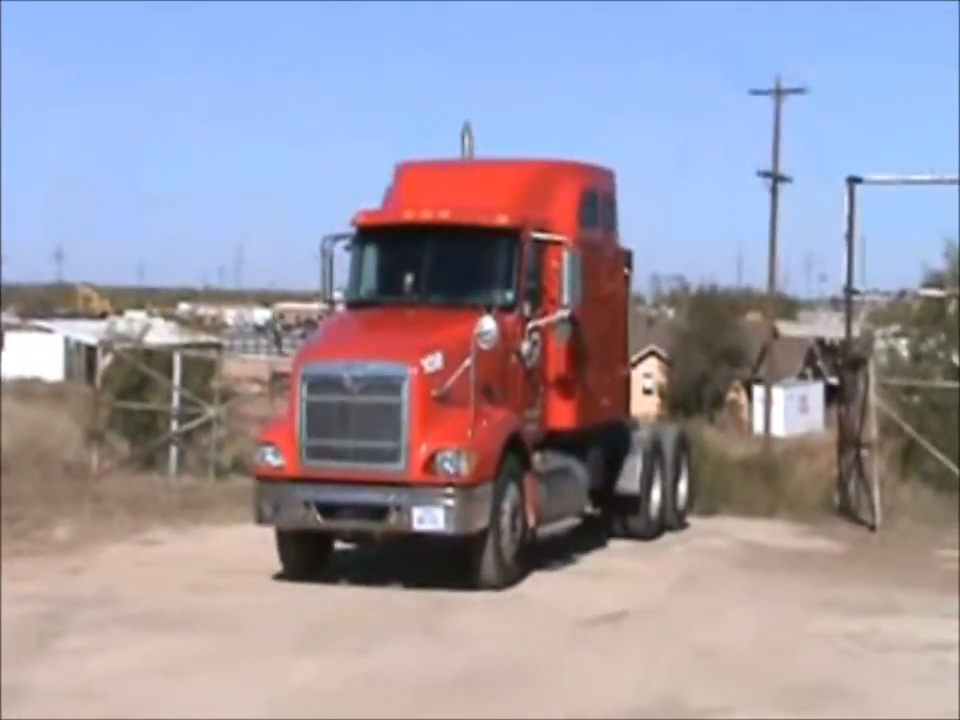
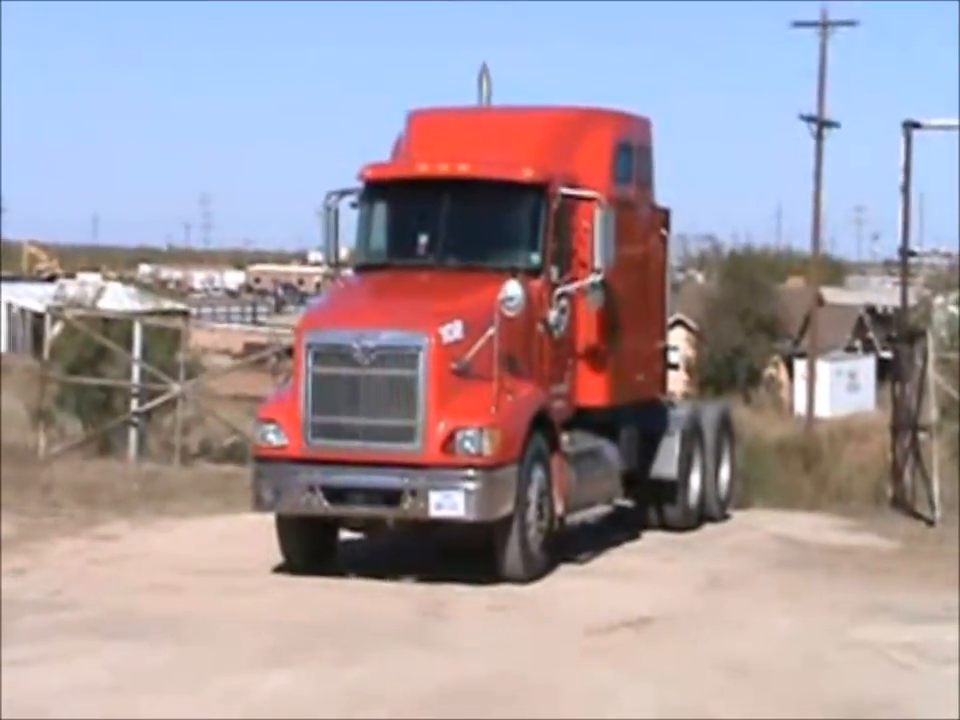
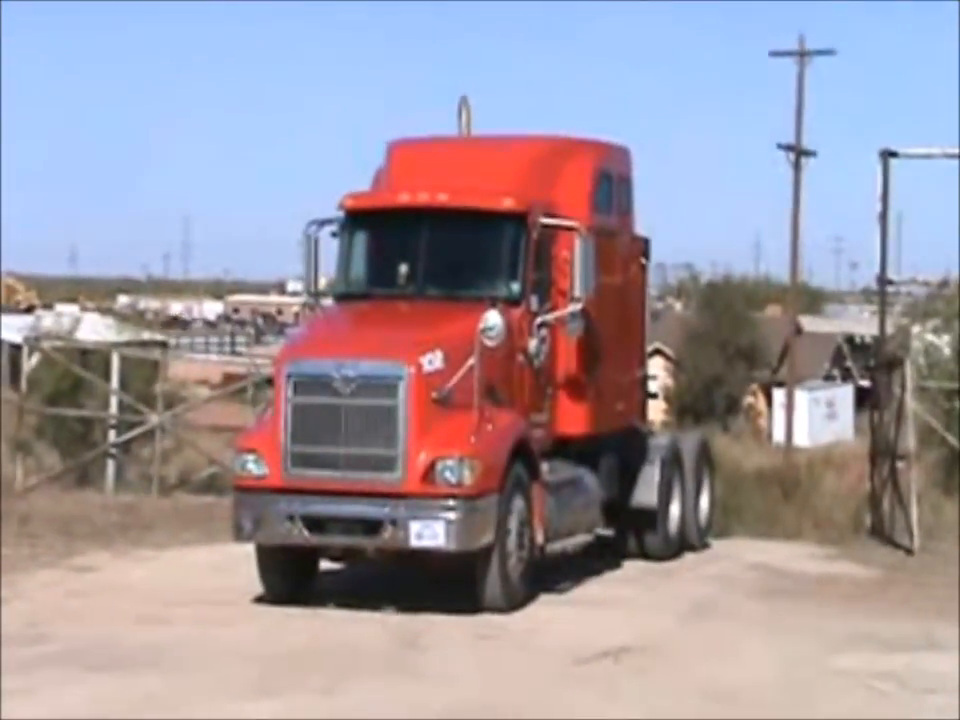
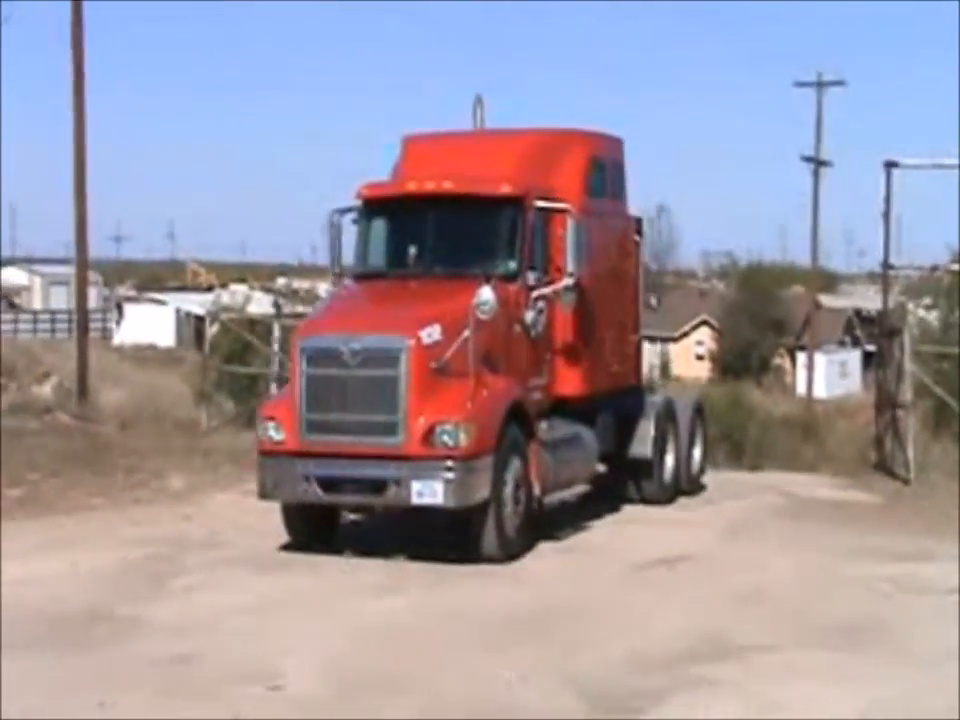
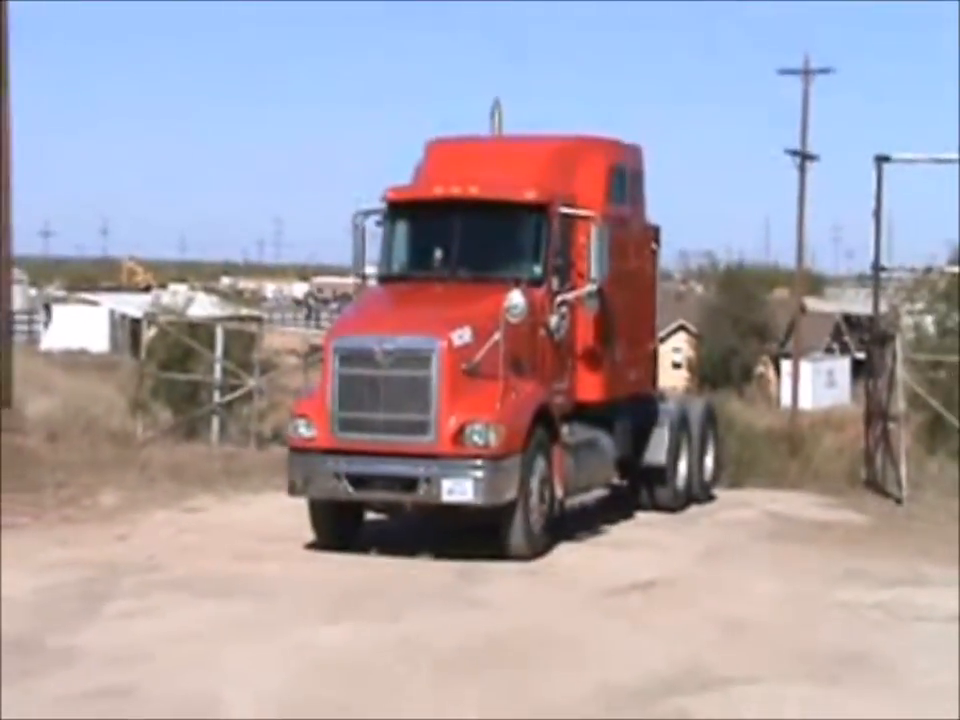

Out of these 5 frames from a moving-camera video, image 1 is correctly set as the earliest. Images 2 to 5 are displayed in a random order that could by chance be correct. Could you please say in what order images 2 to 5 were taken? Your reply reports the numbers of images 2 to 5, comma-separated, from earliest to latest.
3, 2, 5, 4
